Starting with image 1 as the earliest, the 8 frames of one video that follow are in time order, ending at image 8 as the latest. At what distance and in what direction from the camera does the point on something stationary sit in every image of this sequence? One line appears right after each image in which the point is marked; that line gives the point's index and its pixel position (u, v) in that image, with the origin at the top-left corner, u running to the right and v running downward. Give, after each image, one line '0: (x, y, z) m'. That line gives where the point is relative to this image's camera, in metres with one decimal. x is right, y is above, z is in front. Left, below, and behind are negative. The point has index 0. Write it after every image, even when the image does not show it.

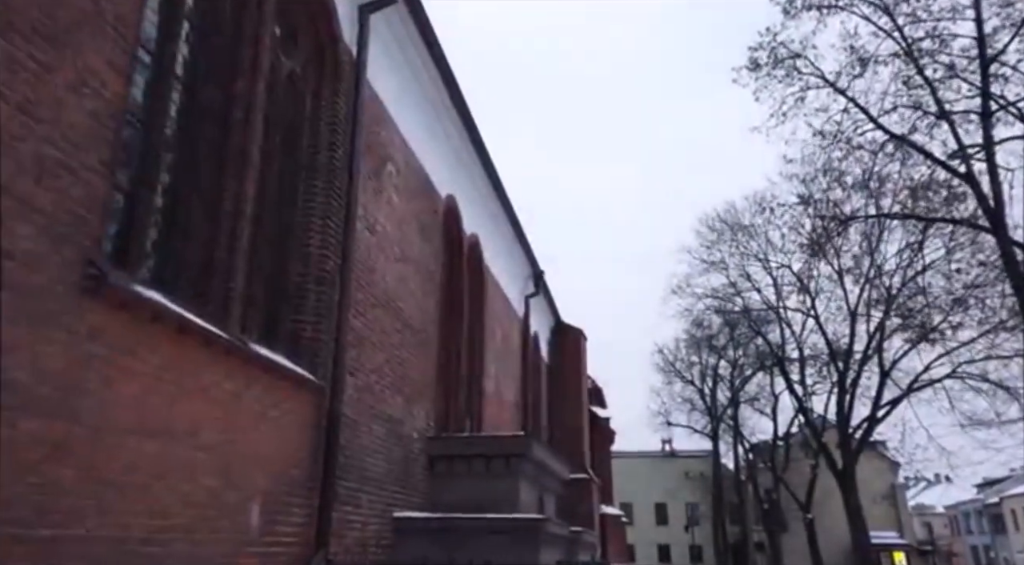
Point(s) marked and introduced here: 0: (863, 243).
0: (+8.3, +1.0, +17.1) m
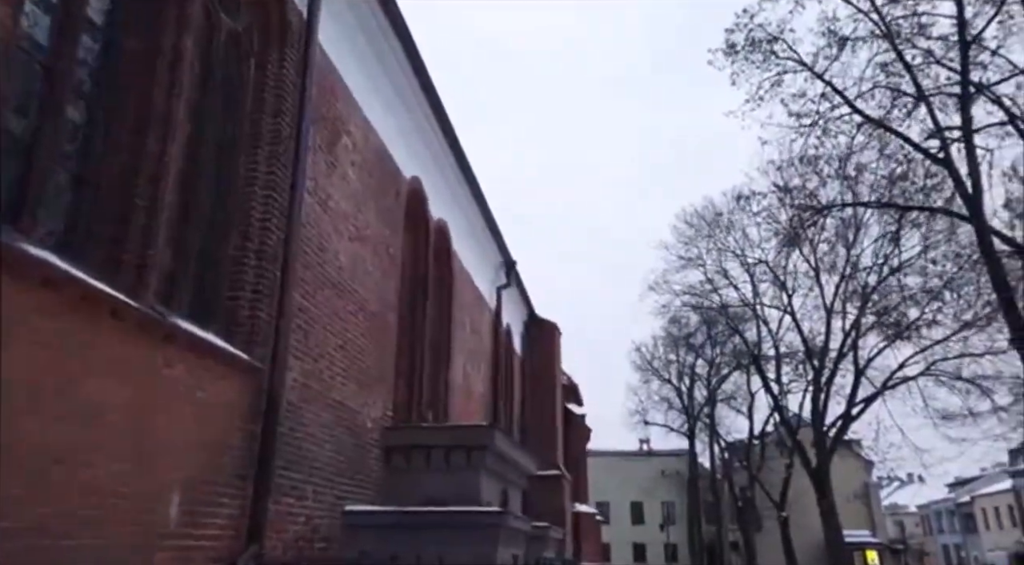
0: (+7.6, +1.1, +16.9) m
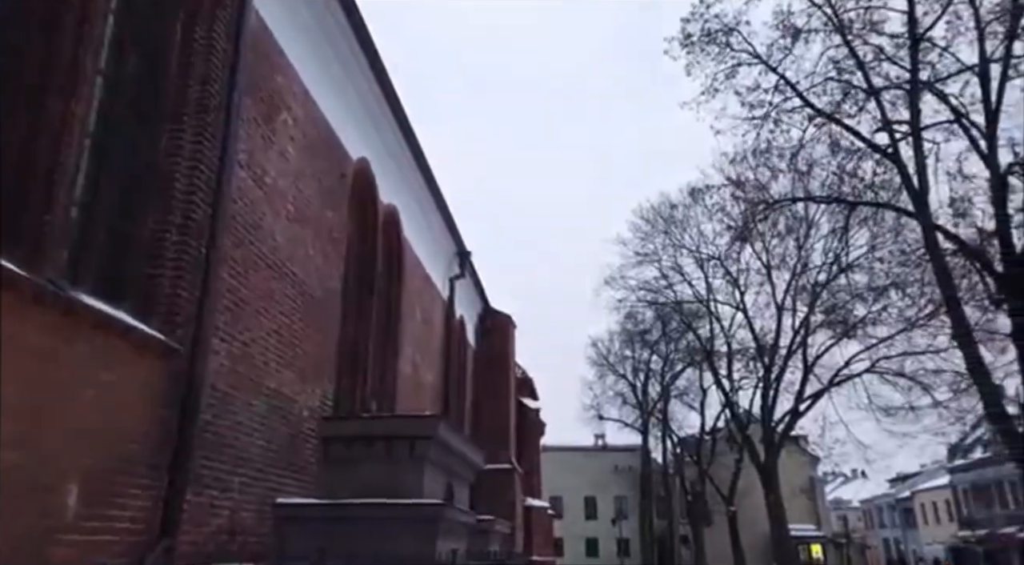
0: (+6.6, +1.1, +17.1) m
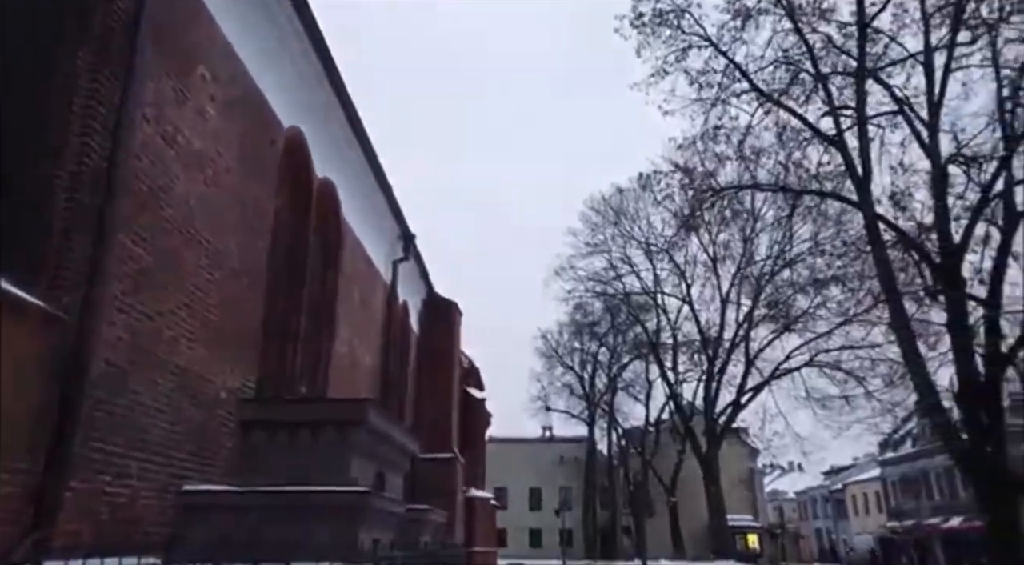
0: (+5.3, +1.3, +17.2) m
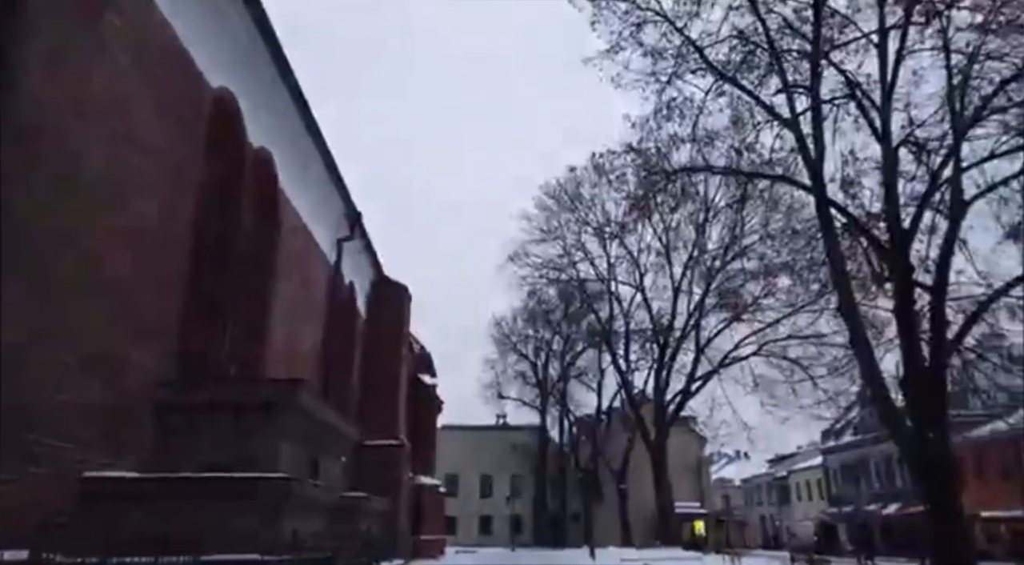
0: (+4.2, +1.6, +17.1) m
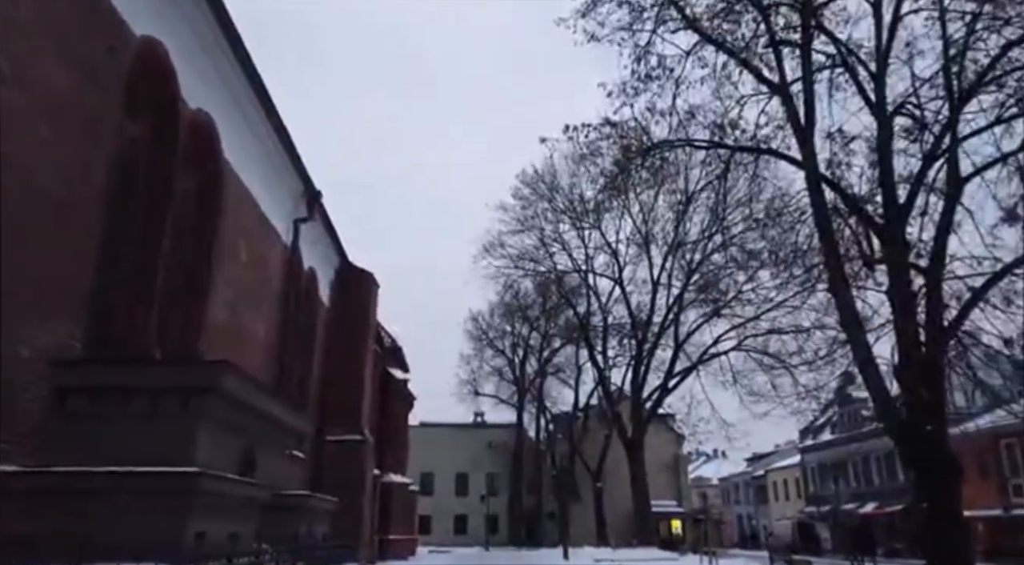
0: (+3.6, +1.8, +16.4) m
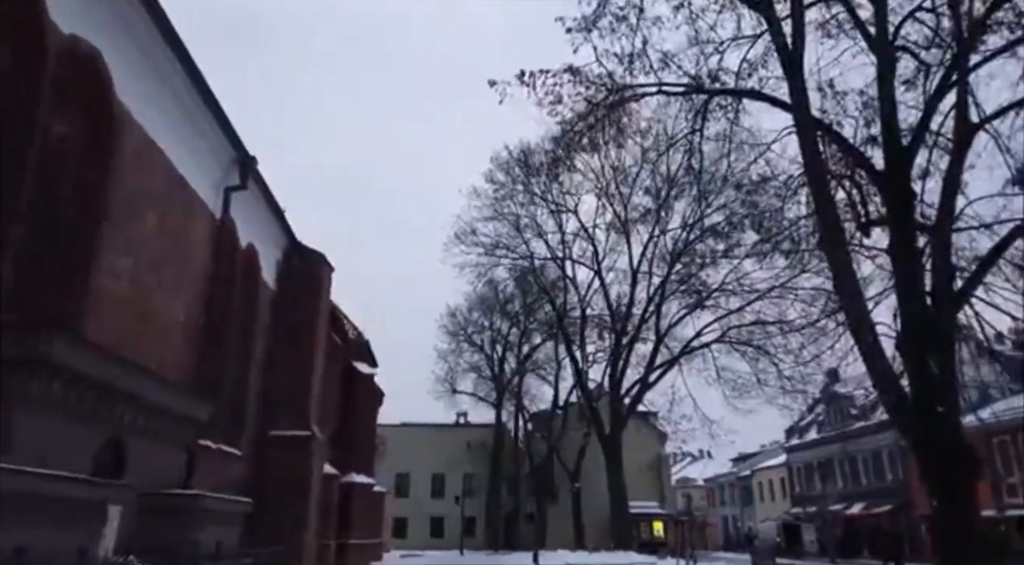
0: (+2.8, +2.2, +15.1) m
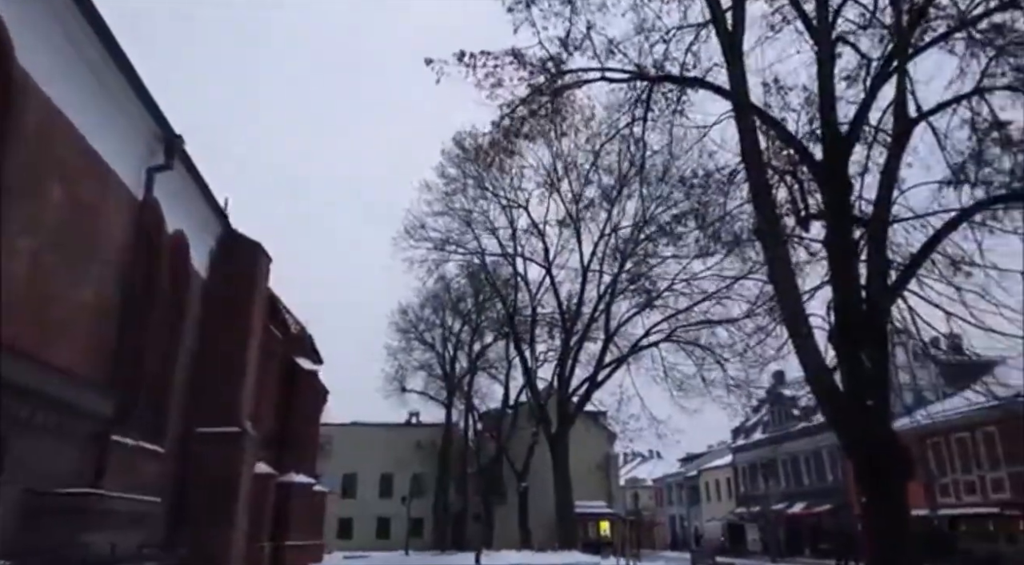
0: (+1.7, +2.3, +14.9) m
